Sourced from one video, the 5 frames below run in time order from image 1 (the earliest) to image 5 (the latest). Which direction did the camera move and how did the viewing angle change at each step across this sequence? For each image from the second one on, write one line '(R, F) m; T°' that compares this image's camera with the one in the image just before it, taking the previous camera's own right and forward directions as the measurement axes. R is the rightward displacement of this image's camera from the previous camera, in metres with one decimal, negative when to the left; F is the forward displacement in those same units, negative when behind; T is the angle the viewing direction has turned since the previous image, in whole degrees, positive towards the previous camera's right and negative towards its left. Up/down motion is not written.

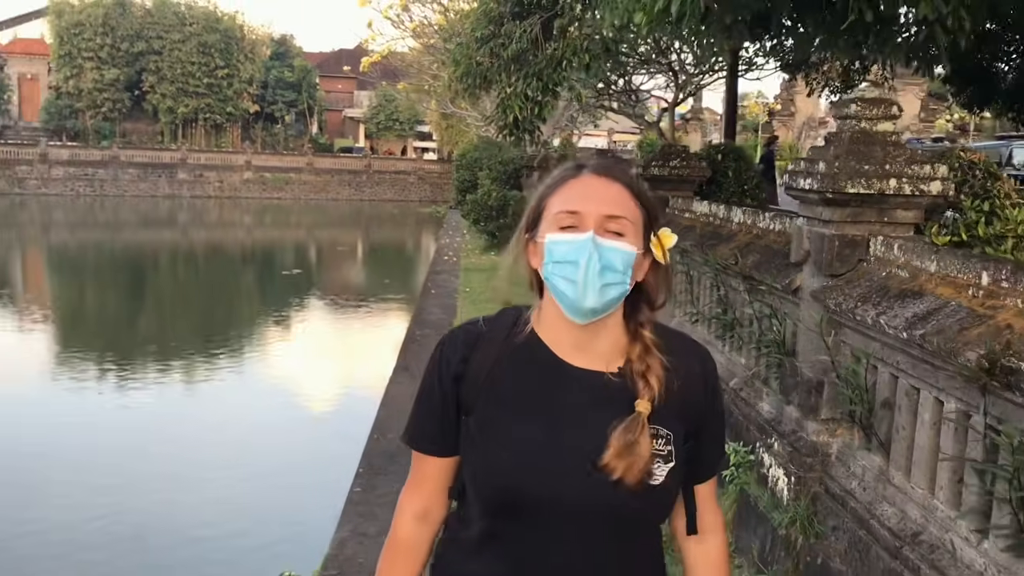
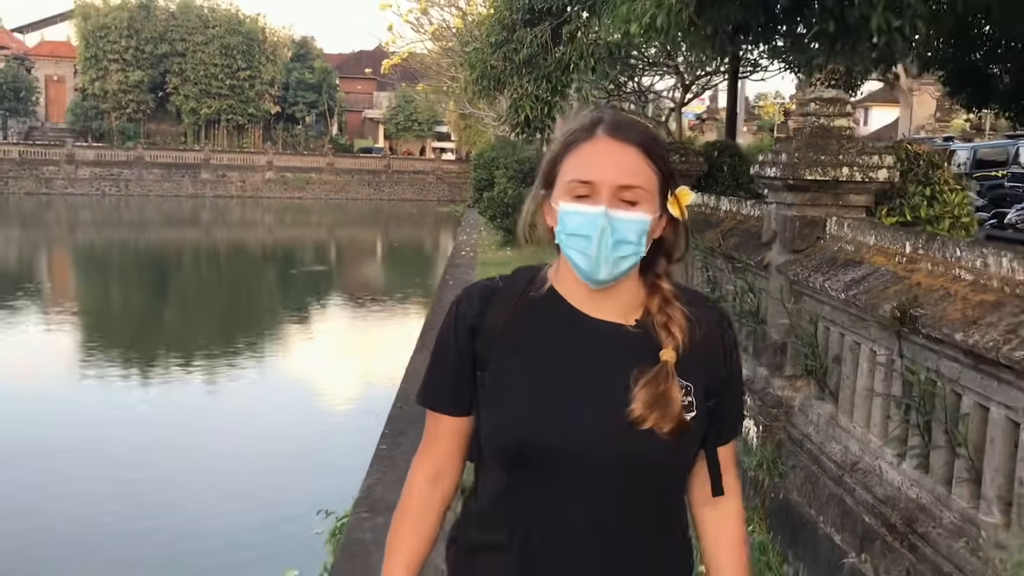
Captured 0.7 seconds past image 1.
(0.0, -0.5) m; -1°
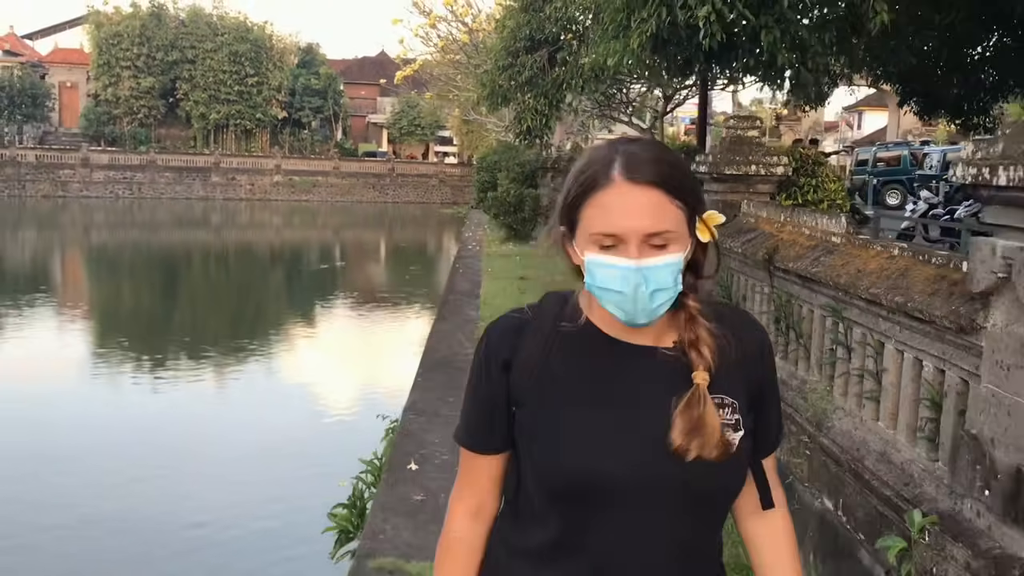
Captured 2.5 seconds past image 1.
(0.0, -1.4) m; 0°
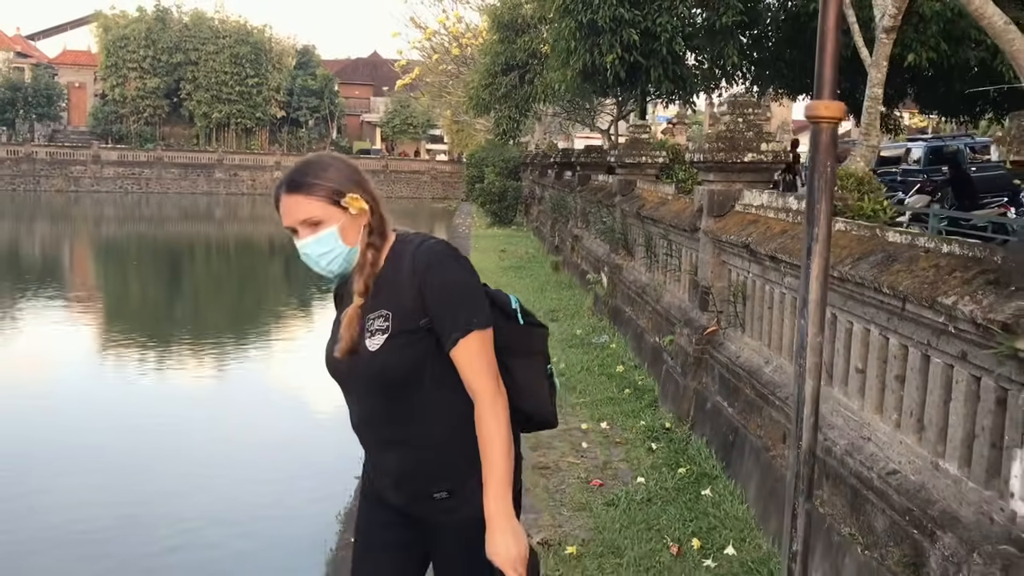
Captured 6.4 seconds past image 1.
(+0.1, -2.7) m; +1°
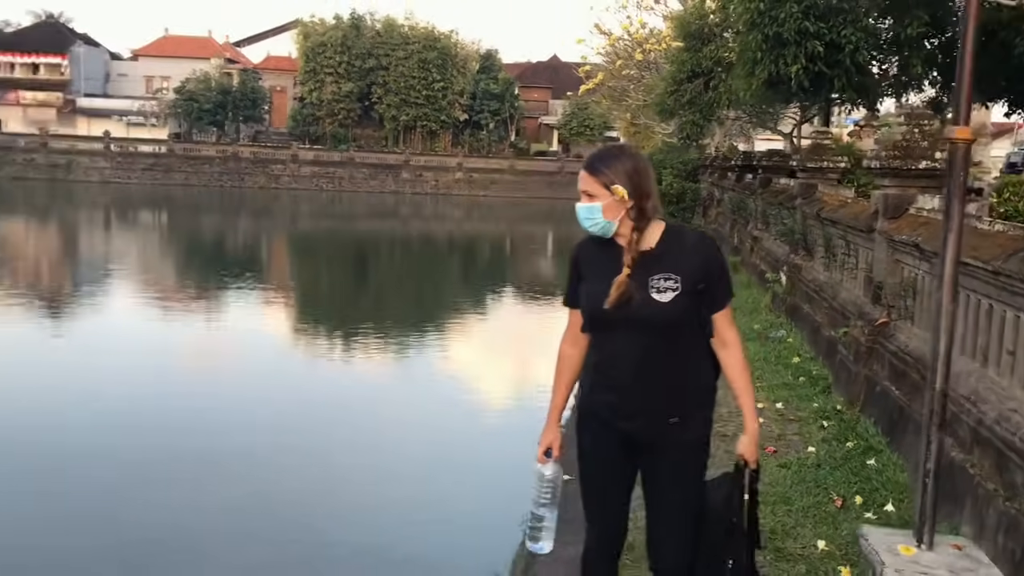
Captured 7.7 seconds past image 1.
(-0.1, -0.7) m; -10°
